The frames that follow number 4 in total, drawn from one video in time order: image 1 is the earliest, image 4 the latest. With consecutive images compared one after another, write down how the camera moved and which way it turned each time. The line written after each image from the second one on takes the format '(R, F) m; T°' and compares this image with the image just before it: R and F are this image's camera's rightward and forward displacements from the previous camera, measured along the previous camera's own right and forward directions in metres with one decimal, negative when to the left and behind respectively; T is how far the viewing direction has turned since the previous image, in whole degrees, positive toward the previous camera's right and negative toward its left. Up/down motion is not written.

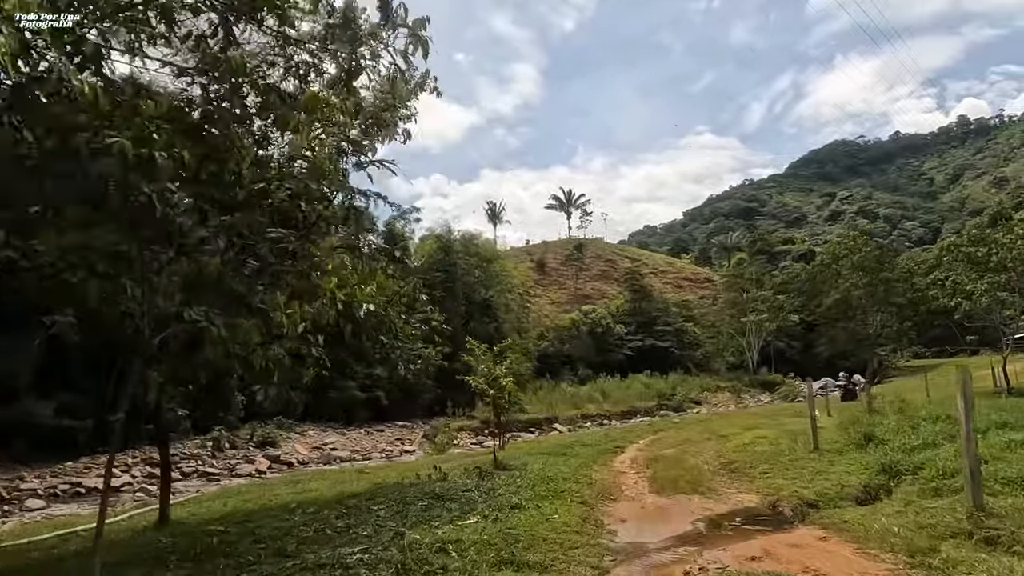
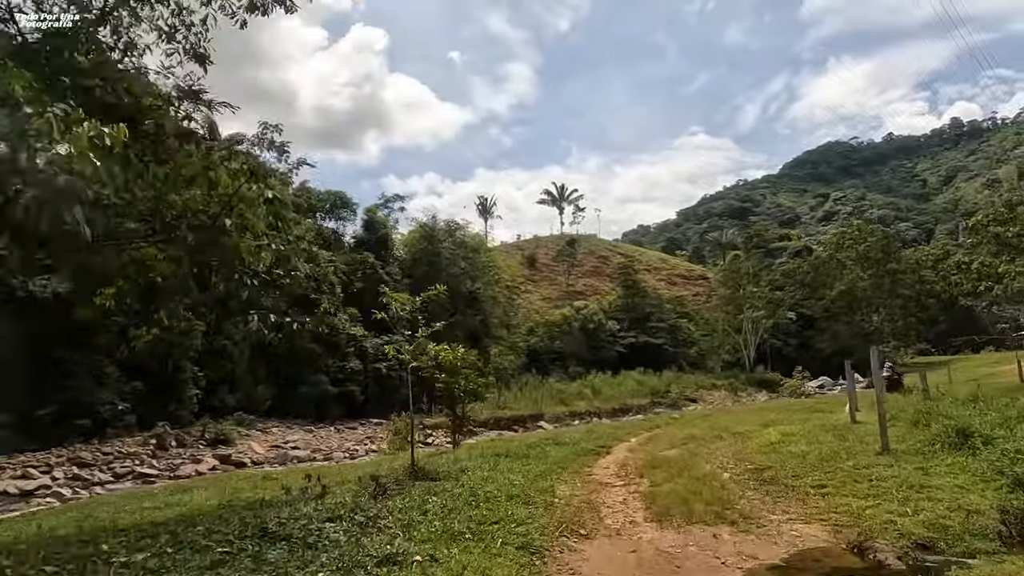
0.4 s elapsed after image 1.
(+0.5, +3.1) m; 0°
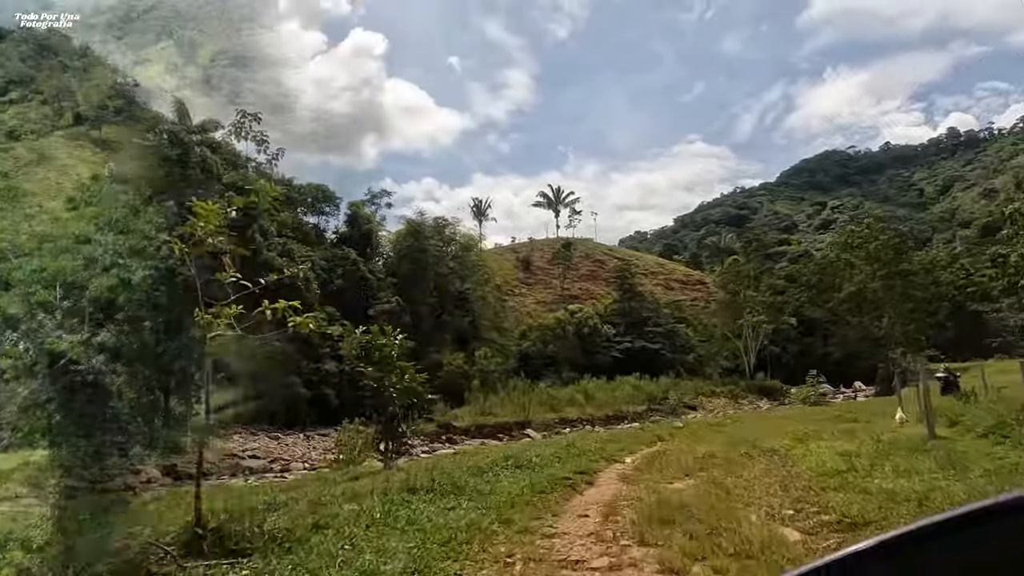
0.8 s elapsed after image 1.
(+0.4, +3.0) m; 0°
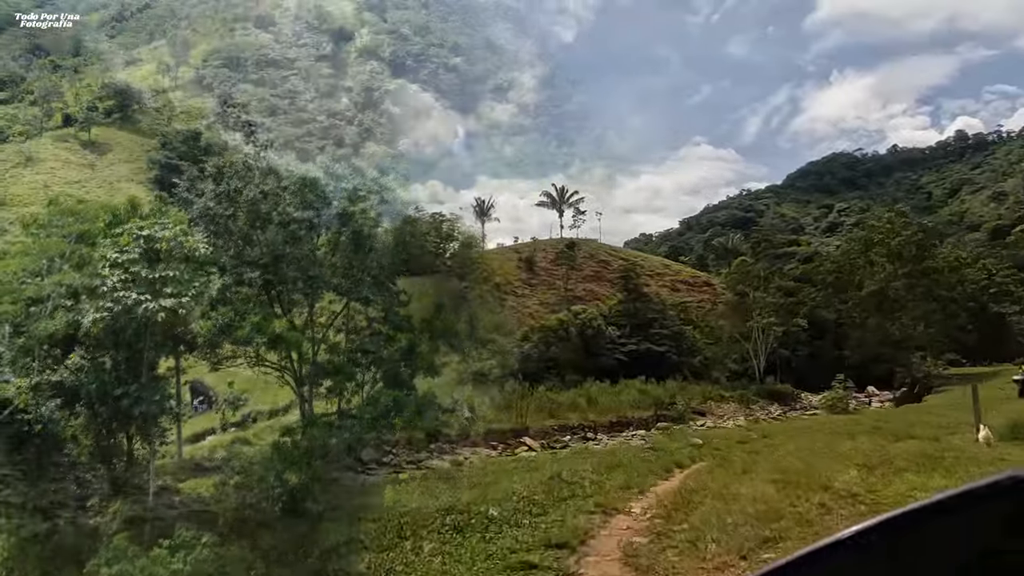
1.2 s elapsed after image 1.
(+0.3, +2.1) m; 0°
